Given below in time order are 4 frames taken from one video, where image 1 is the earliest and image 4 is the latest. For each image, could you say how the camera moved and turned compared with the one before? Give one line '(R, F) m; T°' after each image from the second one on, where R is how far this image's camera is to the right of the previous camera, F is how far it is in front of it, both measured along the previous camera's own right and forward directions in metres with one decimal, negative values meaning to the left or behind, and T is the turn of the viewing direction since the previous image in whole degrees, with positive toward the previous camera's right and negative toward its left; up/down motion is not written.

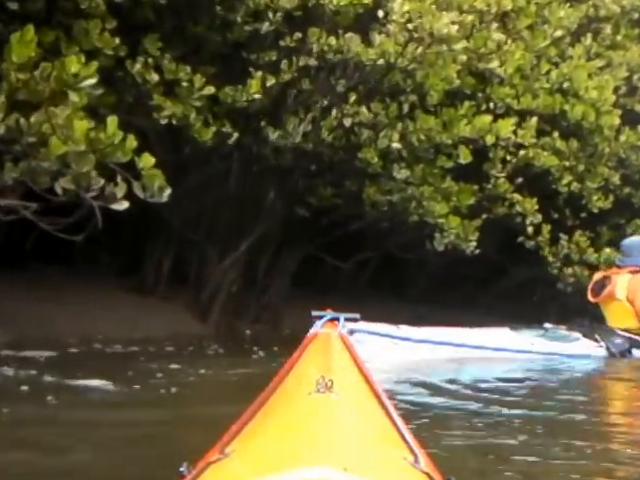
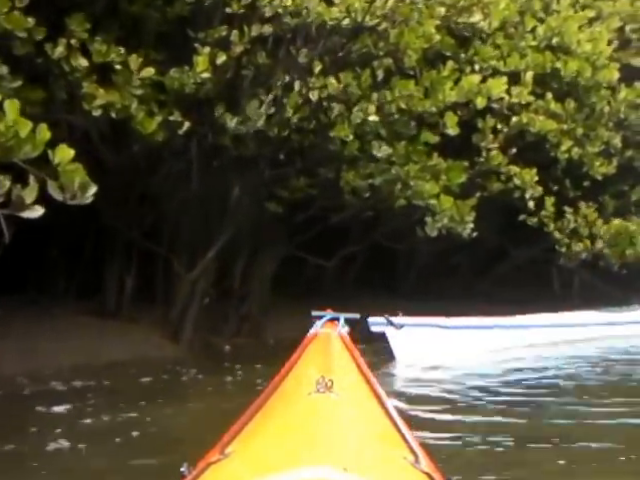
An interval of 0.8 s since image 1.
(+0.1, +1.9) m; +1°
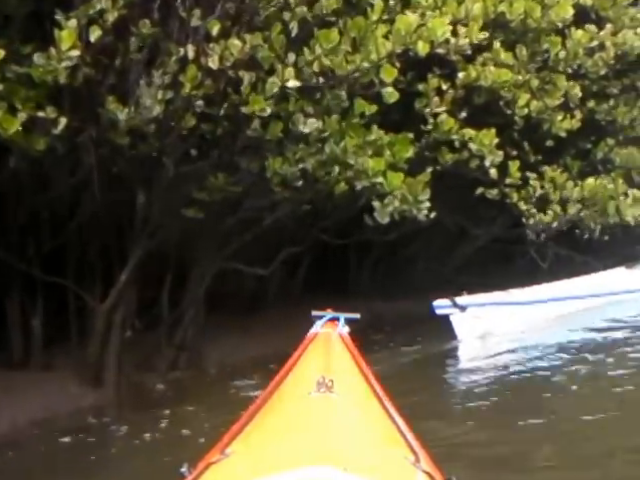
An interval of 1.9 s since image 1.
(+0.1, +2.3) m; +2°
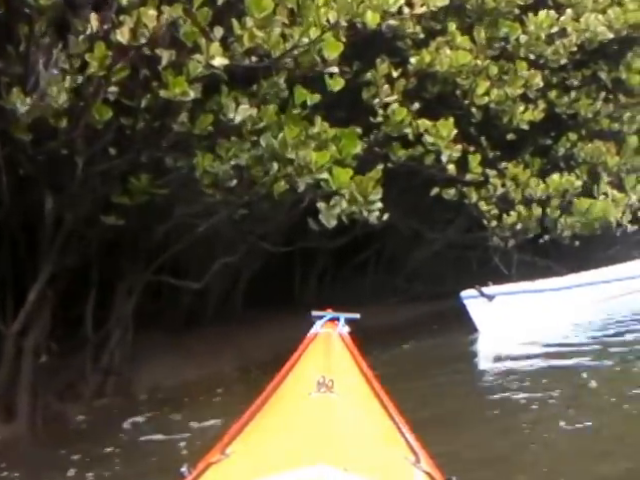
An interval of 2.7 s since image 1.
(+0.1, +1.5) m; +2°
